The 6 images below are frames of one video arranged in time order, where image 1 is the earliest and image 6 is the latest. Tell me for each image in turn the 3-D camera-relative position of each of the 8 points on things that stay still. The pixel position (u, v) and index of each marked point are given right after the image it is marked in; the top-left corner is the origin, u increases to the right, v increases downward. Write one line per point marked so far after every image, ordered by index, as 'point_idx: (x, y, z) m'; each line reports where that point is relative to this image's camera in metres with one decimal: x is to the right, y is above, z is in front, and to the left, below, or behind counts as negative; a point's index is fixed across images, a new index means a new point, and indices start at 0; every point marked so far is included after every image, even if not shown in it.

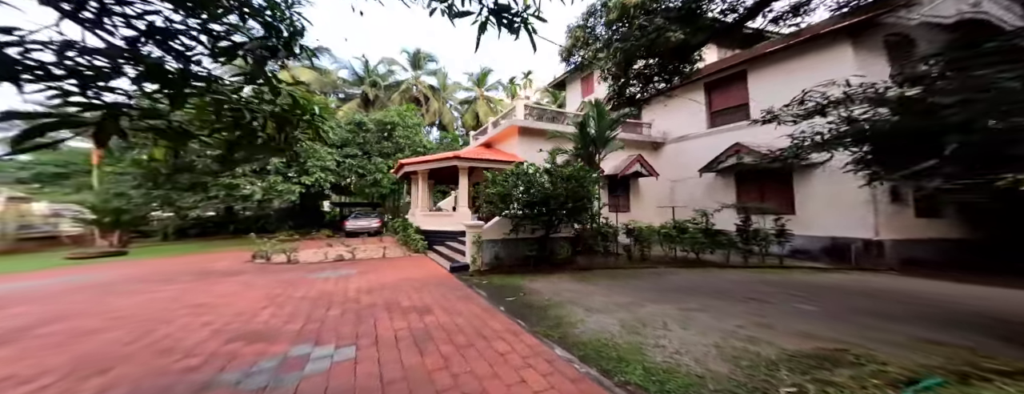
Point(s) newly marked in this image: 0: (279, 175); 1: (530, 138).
0: (-11.3, +1.1, +14.6) m
1: (+0.7, +2.3, +11.2) m
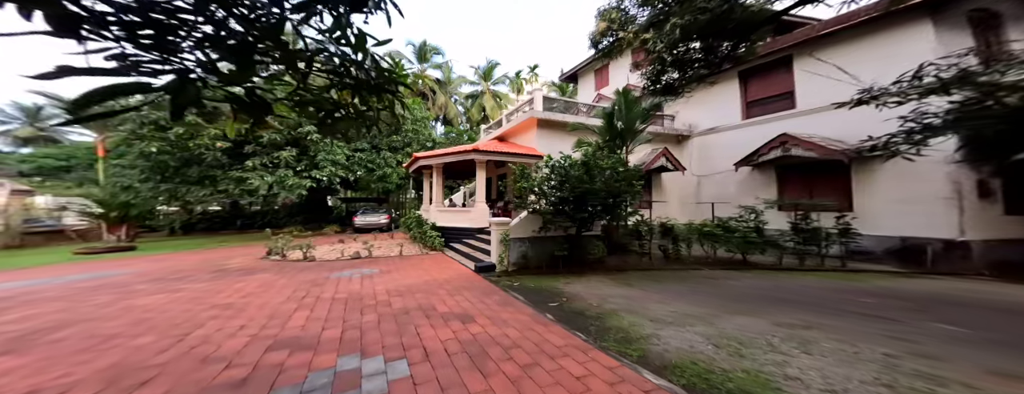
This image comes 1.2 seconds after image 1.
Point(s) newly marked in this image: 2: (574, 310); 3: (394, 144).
0: (-10.6, +1.4, +14.3) m
1: (+1.4, +2.4, +10.7) m
2: (+0.8, -1.4, +3.5) m
3: (-6.9, +3.1, +17.0) m
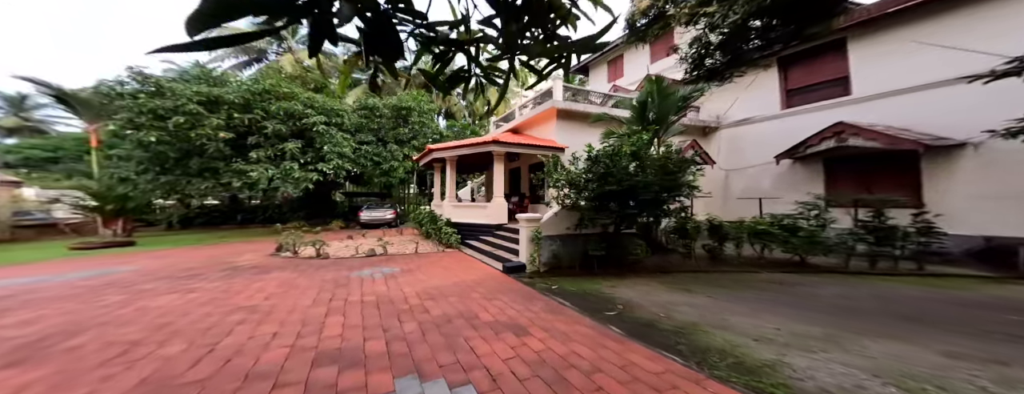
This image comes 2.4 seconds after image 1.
0: (-10.0, +1.7, +13.7) m
1: (+2.0, +2.6, +10.2) m
2: (+1.4, -1.3, +3.0) m
3: (-6.2, +3.4, +16.5) m
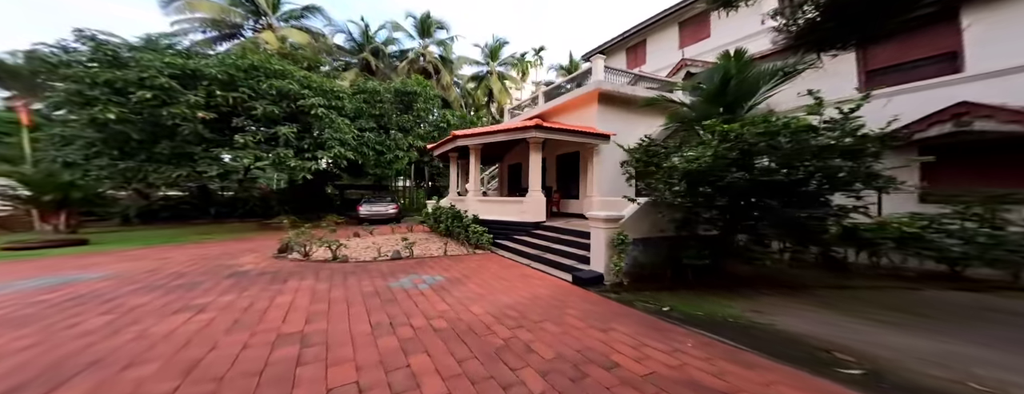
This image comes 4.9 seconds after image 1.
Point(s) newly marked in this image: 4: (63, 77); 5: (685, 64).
0: (-9.1, +2.0, +12.0) m
1: (+3.0, +2.8, +9.0) m
2: (+2.7, -1.2, +1.9) m
3: (-5.5, +3.7, +14.9) m
4: (-15.1, +4.0, +9.9) m
5: (+7.0, +5.5, +12.0) m
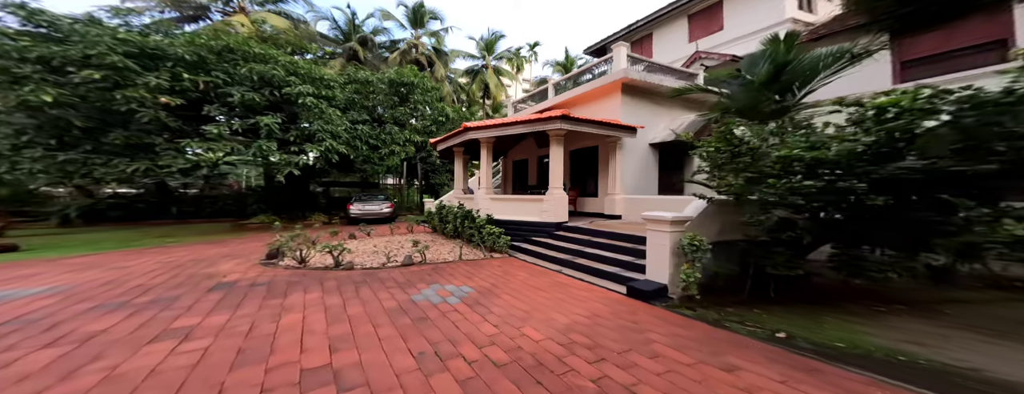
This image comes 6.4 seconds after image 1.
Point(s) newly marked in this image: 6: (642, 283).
0: (-8.8, +2.1, +10.7) m
1: (+3.5, +2.8, +8.3) m
2: (+3.5, -1.2, +1.2) m
3: (-5.3, +3.8, +13.7) m
4: (-14.7, +4.1, +8.3) m
5: (+7.3, +5.5, +11.5) m
6: (+1.9, -1.2, +4.2) m
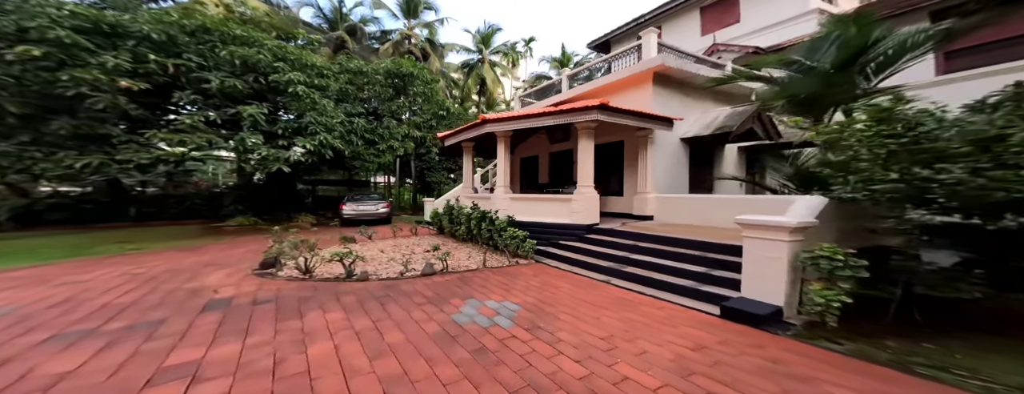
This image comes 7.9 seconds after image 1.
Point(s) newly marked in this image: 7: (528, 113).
0: (-8.3, +2.0, +9.4) m
1: (+4.1, +2.9, +7.6) m
2: (+4.5, -1.2, +0.5) m
3: (-5.0, +3.8, +12.6) m
4: (-14.0, +4.0, +6.7) m
5: (+7.8, +5.6, +10.9) m
6: (+2.7, -1.2, +3.4) m
7: (+0.3, +2.1, +7.1) m
